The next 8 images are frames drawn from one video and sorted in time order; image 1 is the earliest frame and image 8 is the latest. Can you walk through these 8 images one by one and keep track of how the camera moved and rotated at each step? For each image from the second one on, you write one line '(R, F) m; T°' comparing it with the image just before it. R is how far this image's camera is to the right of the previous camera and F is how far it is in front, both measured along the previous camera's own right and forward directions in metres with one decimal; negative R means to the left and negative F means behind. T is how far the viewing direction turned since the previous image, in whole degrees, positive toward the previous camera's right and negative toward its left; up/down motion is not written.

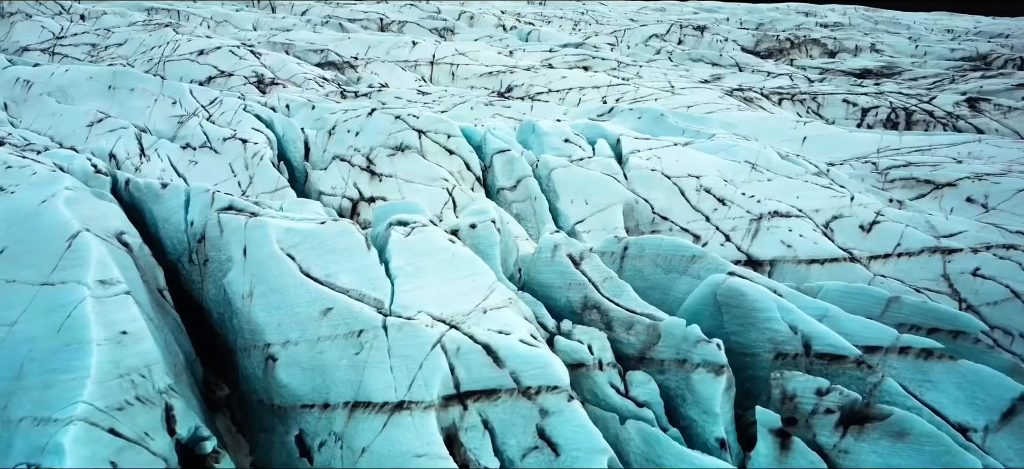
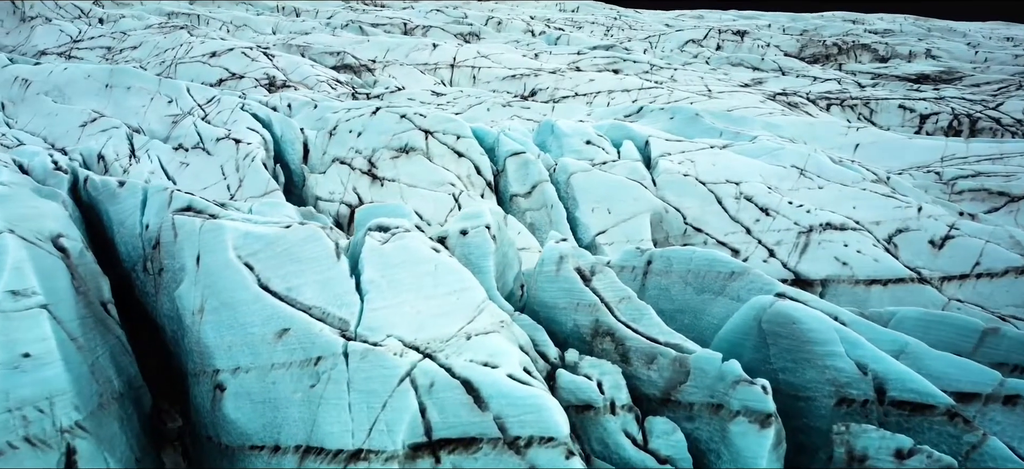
(+0.3, +1.3) m; -3°
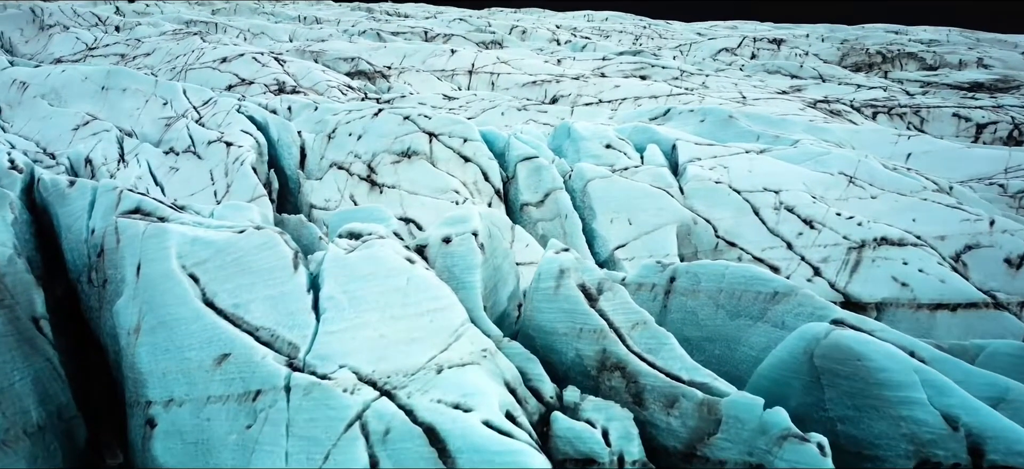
(+0.3, +1.1) m; -2°
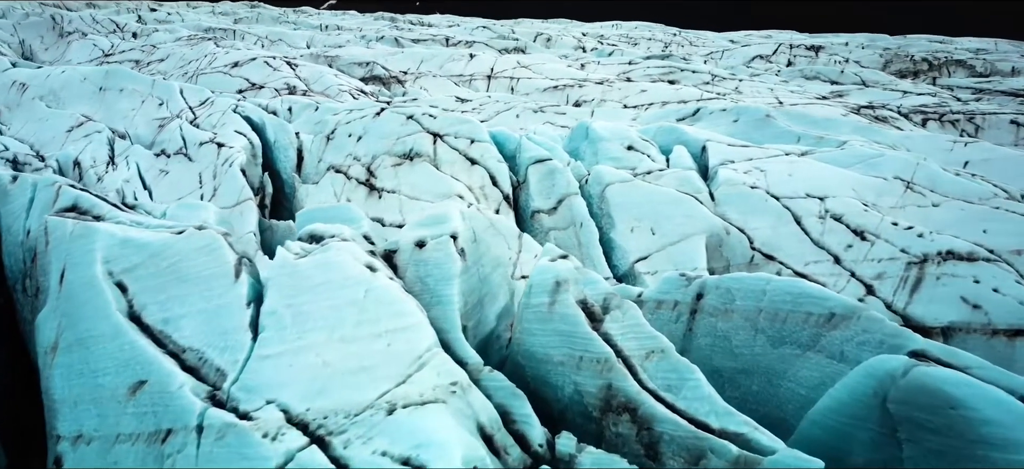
(+0.2, +1.0) m; -2°
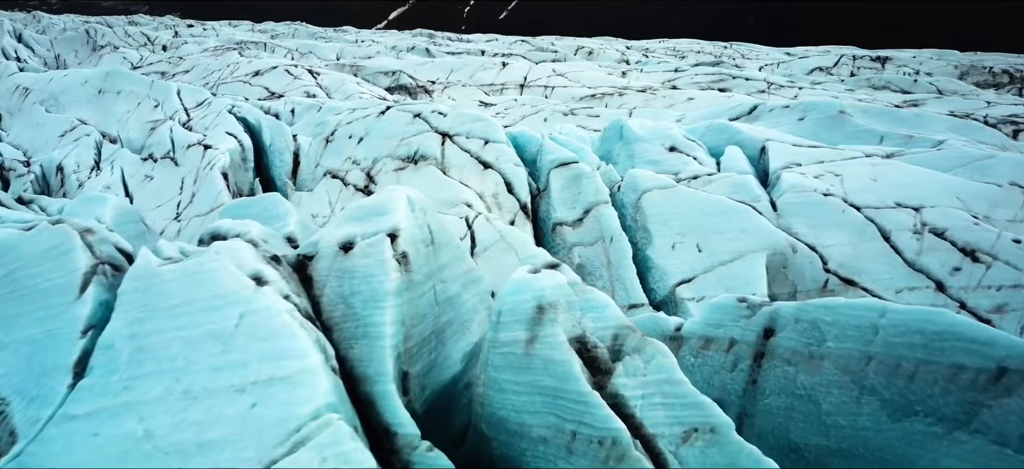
(+0.3, +1.5) m; -3°
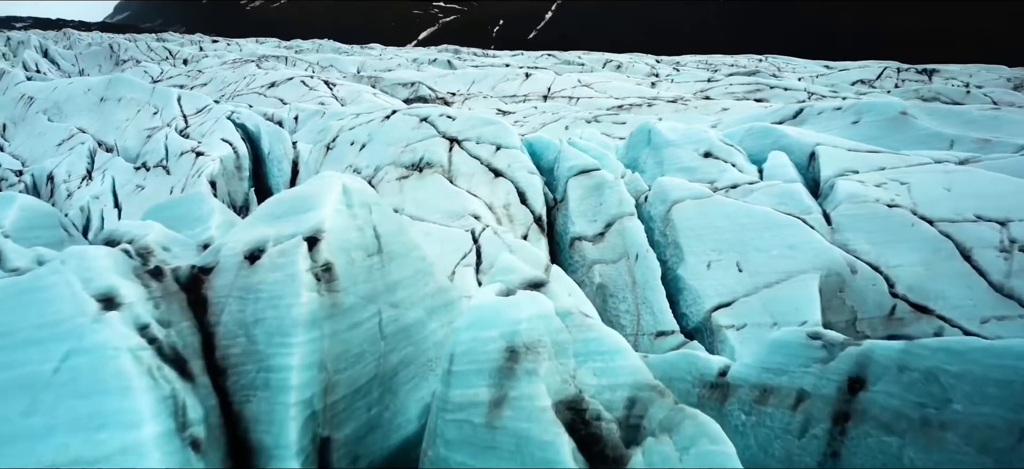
(+0.1, +0.9) m; -2°
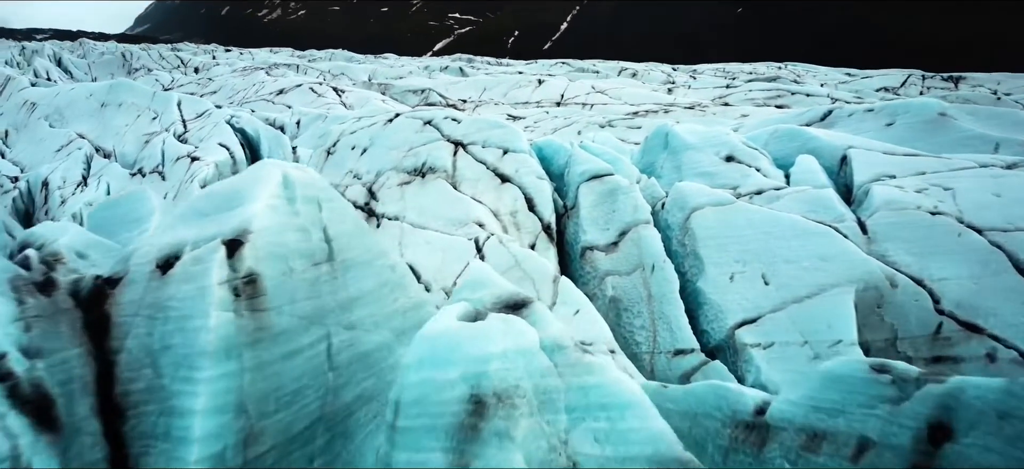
(+0.1, +0.4) m; -1°
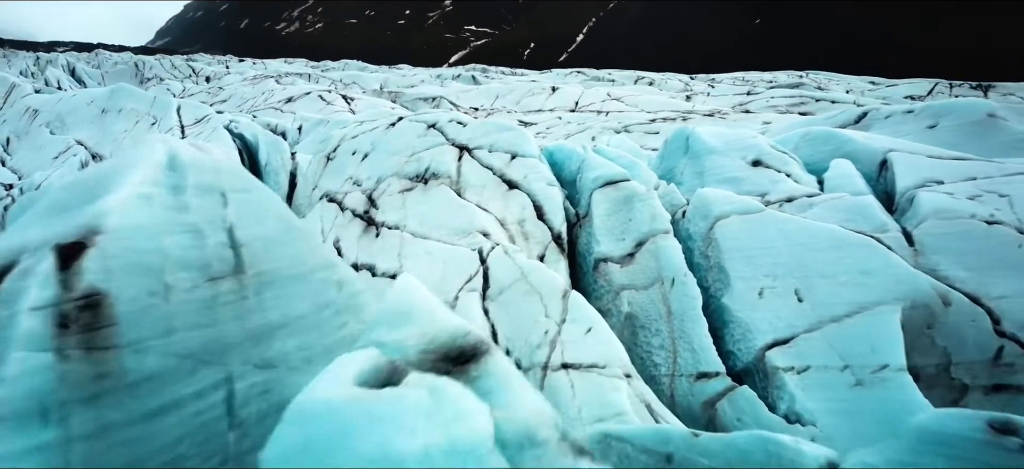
(+0.1, +0.5) m; -1°
